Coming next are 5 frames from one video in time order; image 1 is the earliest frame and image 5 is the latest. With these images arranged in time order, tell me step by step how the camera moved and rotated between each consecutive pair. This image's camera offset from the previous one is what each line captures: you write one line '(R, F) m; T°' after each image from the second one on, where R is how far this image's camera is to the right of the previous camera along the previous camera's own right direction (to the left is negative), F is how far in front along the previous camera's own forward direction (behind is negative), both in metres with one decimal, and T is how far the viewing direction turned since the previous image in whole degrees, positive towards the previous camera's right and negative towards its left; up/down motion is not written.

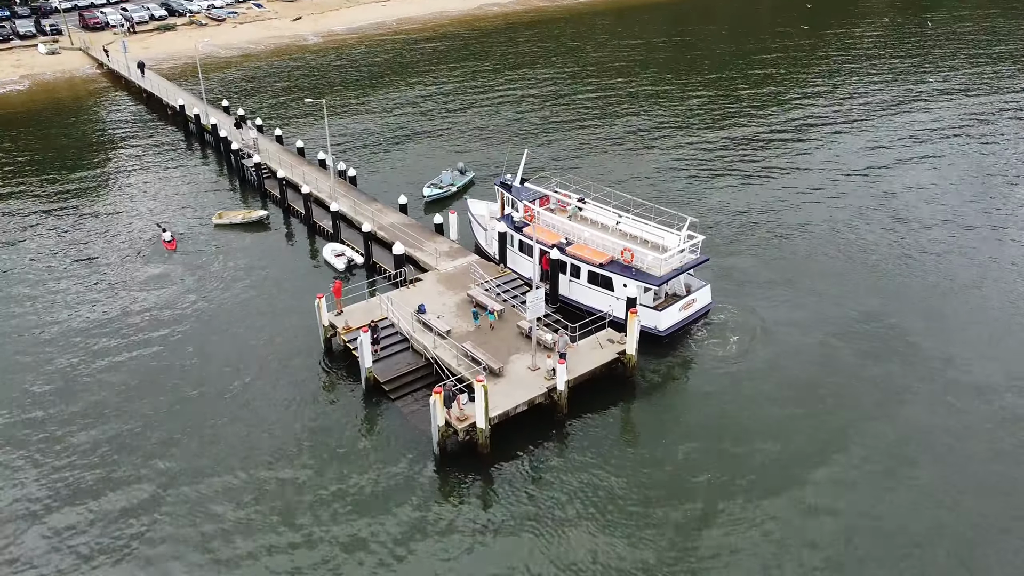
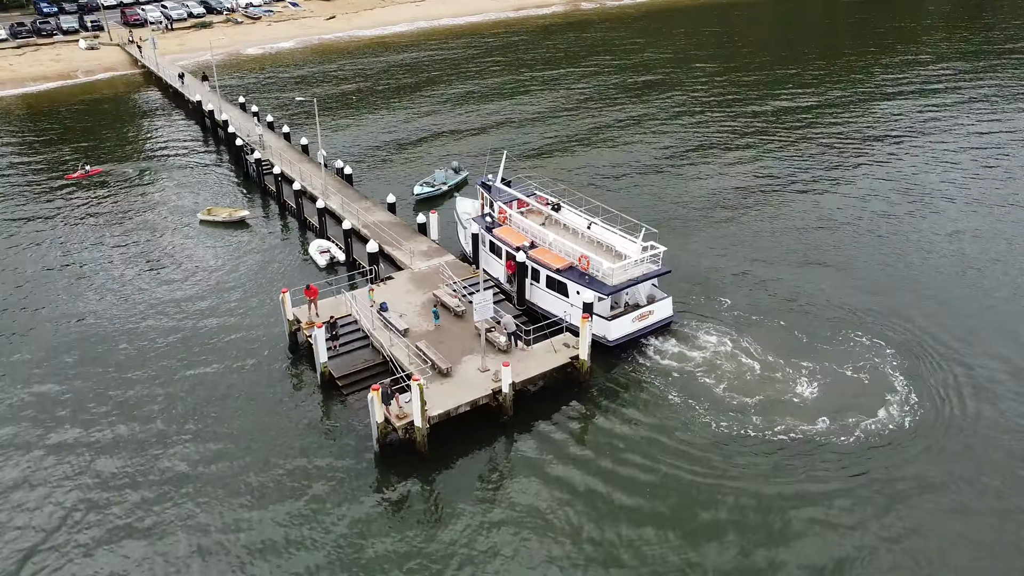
(+4.1, -0.1) m; -3°
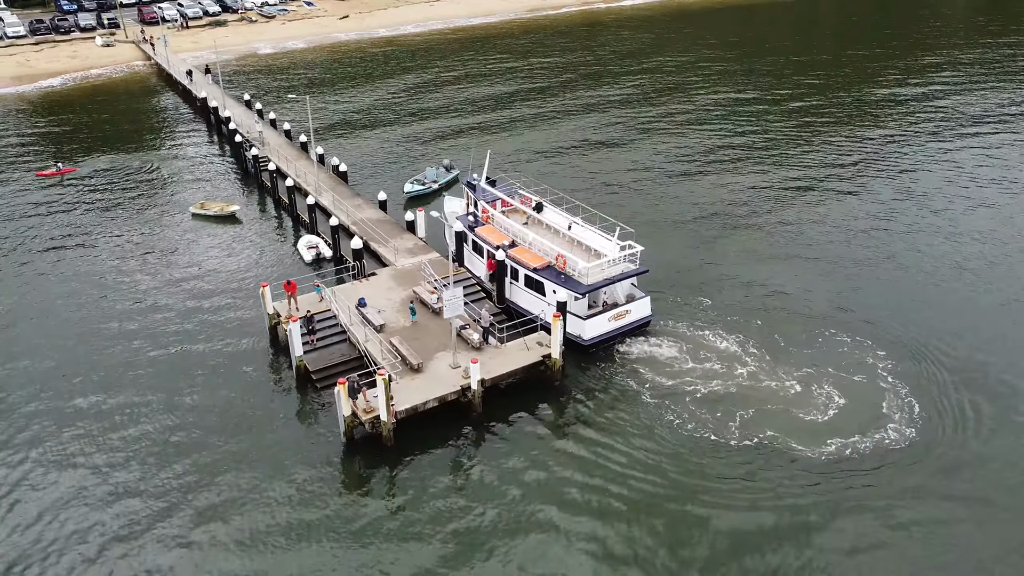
(+2.1, -0.2) m; -2°
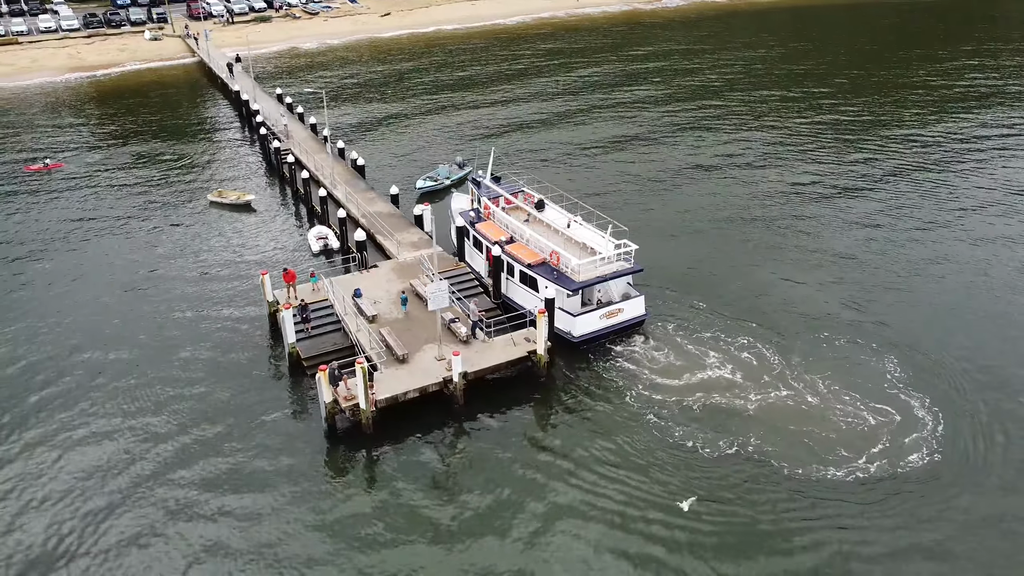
(+2.6, -0.1) m; -4°
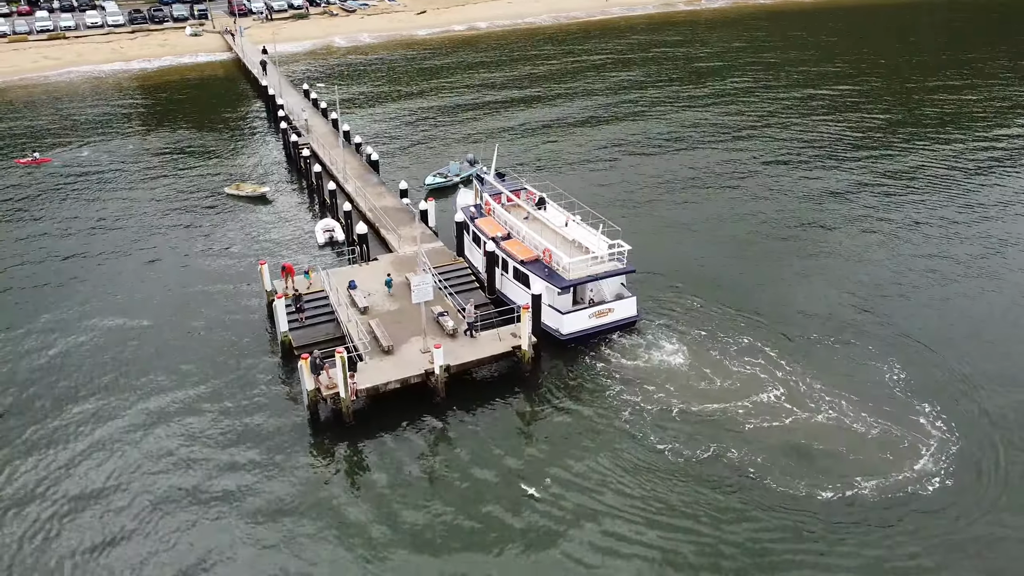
(+2.6, -0.1) m; -3°
